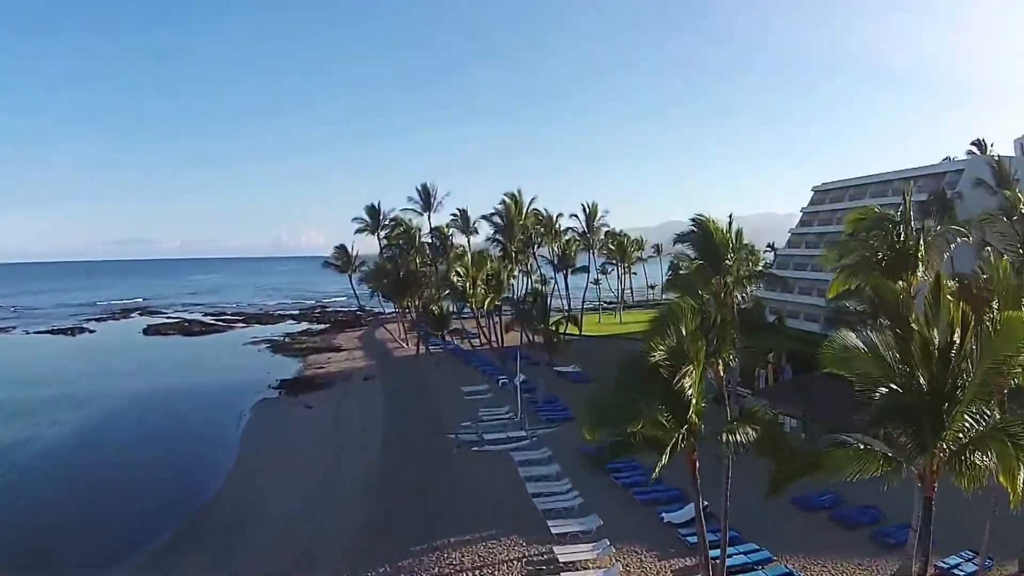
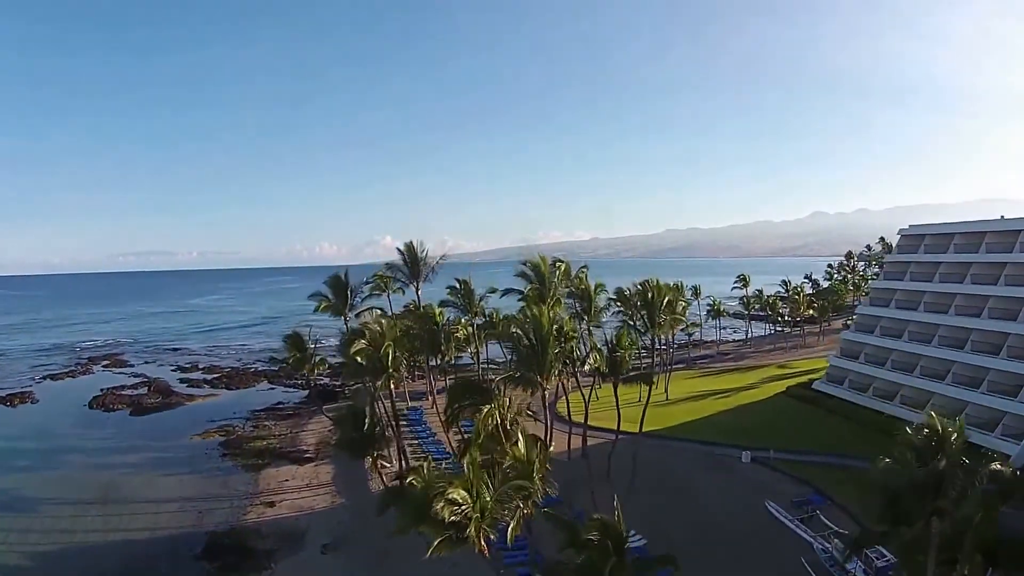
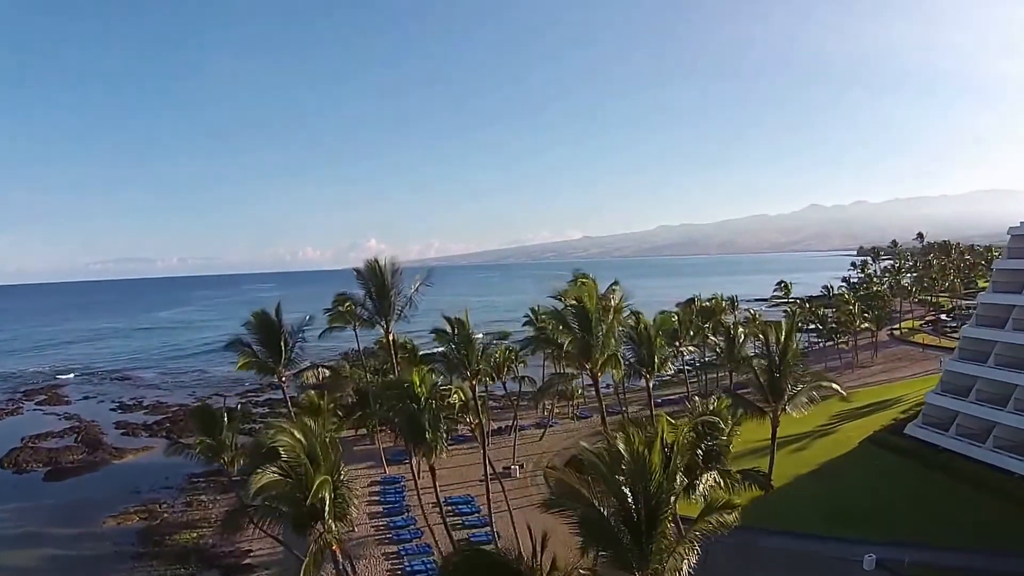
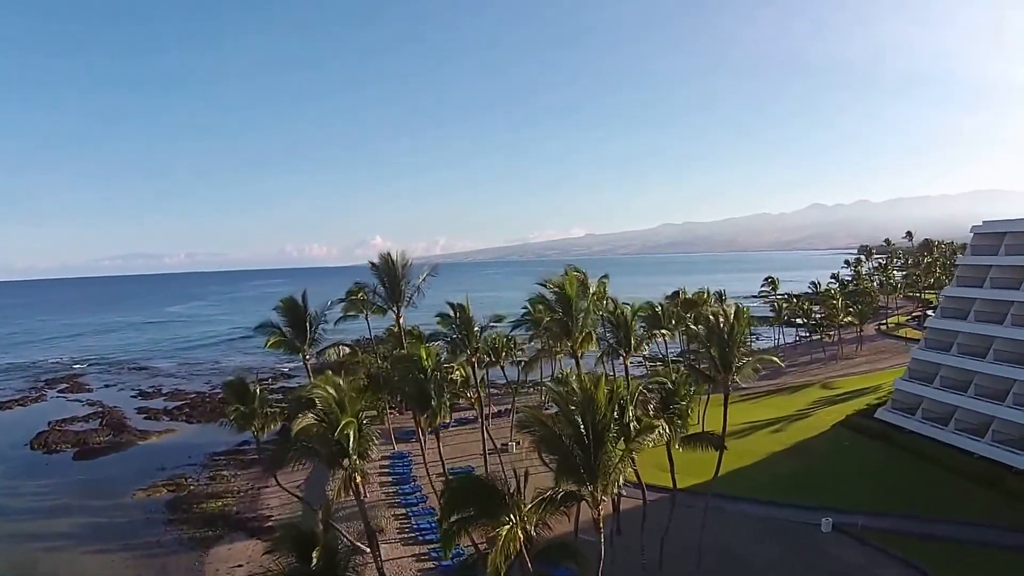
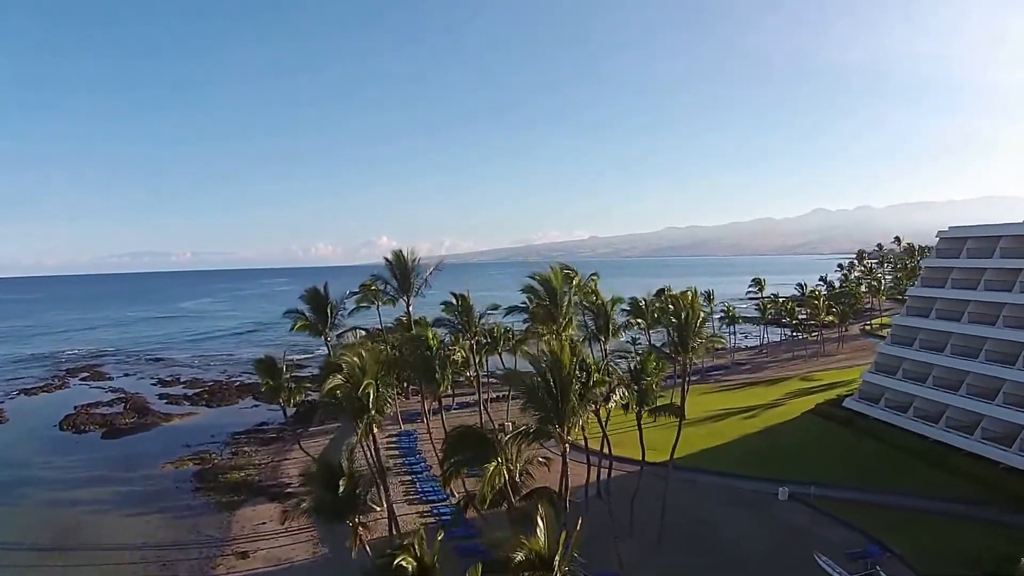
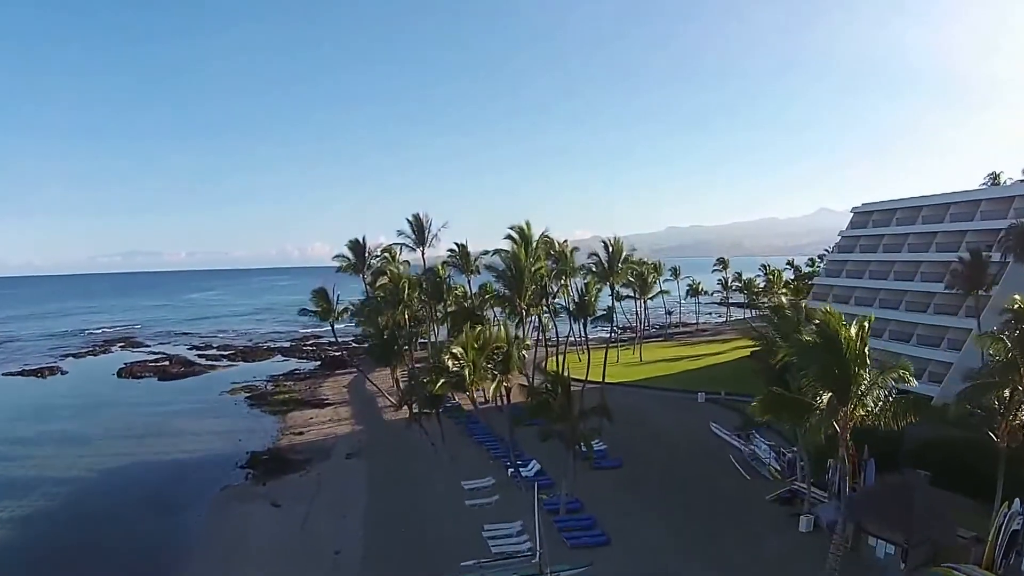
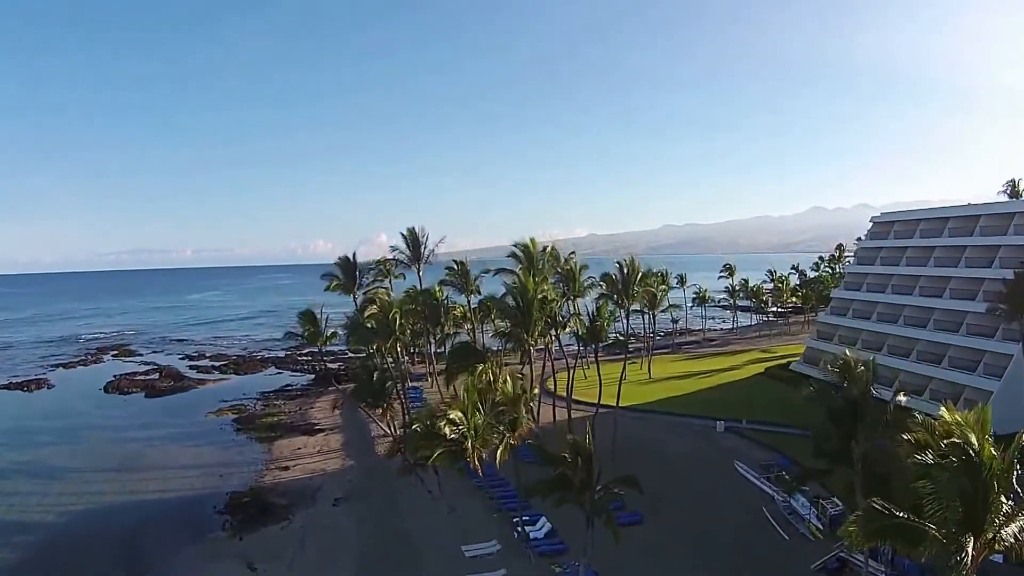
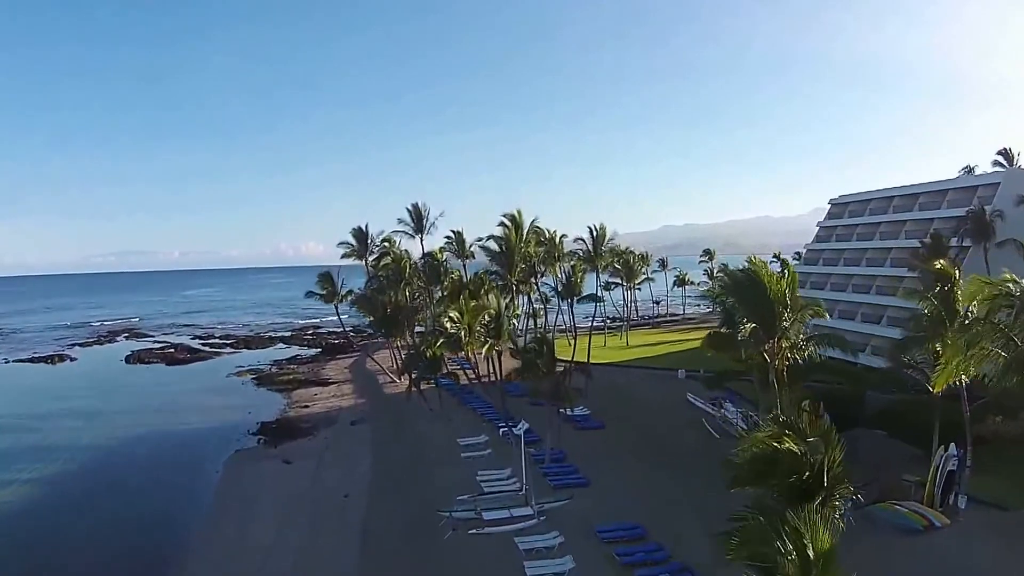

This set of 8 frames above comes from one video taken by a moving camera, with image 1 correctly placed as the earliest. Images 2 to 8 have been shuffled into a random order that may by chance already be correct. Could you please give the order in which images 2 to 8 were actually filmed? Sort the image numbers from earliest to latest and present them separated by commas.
8, 6, 7, 2, 5, 4, 3
